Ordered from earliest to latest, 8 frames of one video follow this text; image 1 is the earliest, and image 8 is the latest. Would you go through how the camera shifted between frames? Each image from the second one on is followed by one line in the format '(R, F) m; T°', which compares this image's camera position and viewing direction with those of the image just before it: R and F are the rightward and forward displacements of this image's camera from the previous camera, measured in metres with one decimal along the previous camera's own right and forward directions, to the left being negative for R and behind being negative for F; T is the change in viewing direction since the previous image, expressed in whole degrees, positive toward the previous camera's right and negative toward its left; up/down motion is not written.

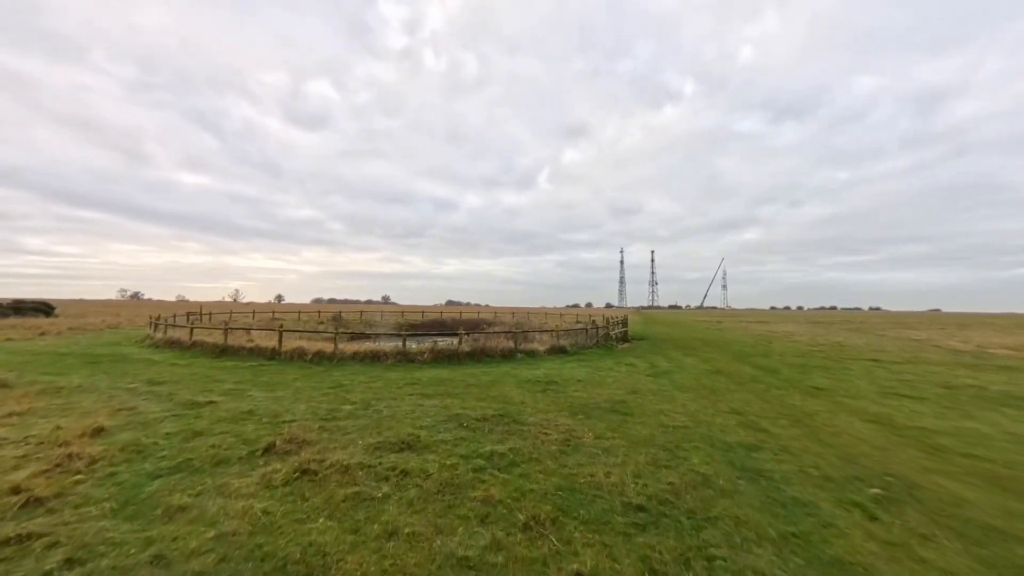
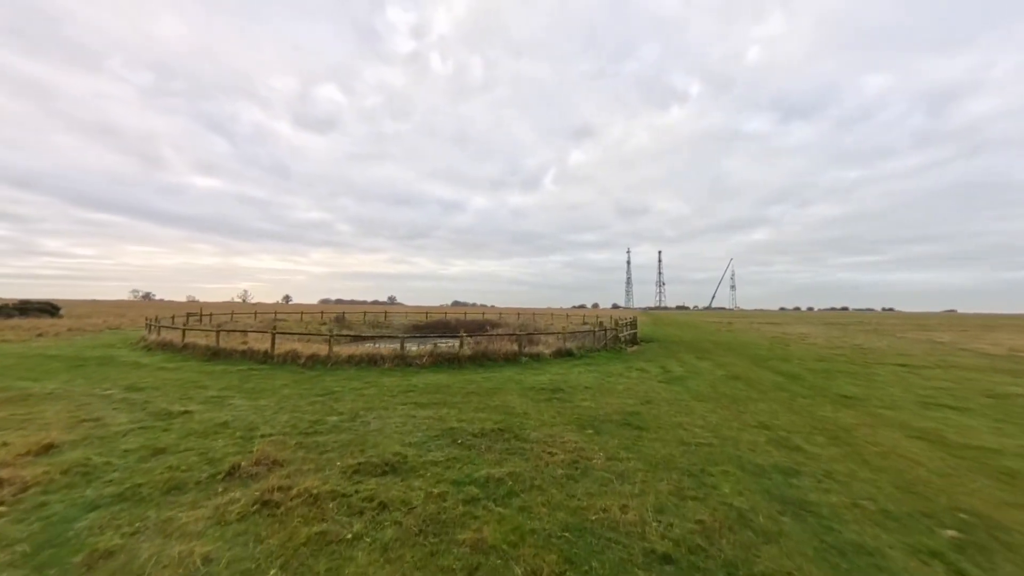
(+0.1, +1.0) m; -1°
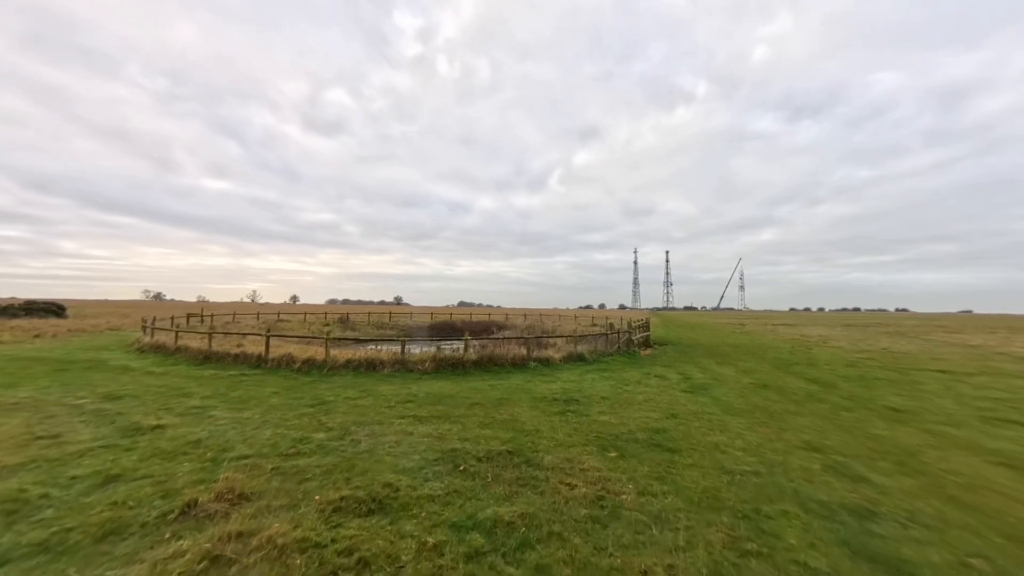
(-0.1, +1.2) m; -1°
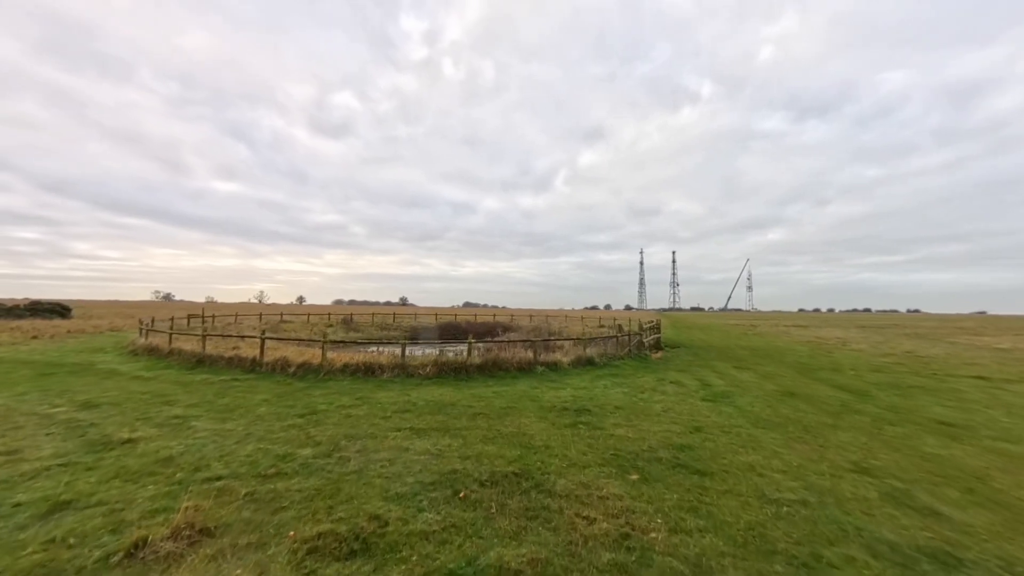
(0.0, +0.9) m; -1°
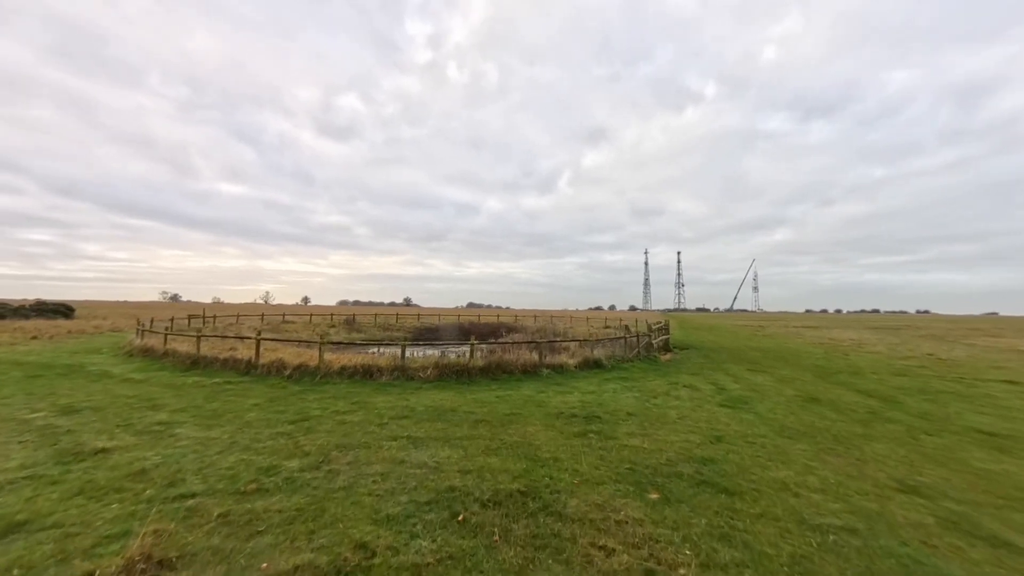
(0.0, +0.7) m; -1°
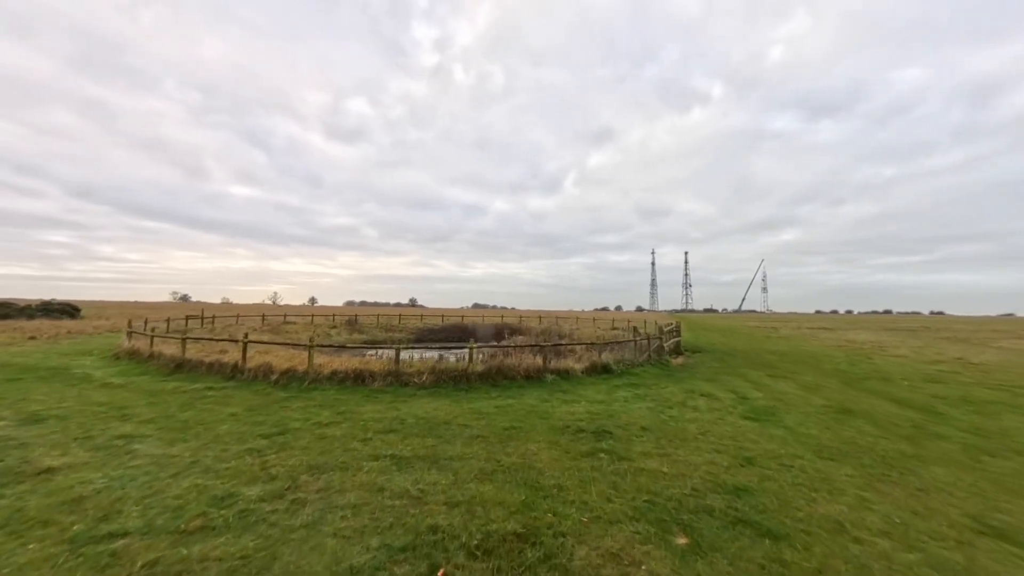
(+0.1, +1.1) m; -1°
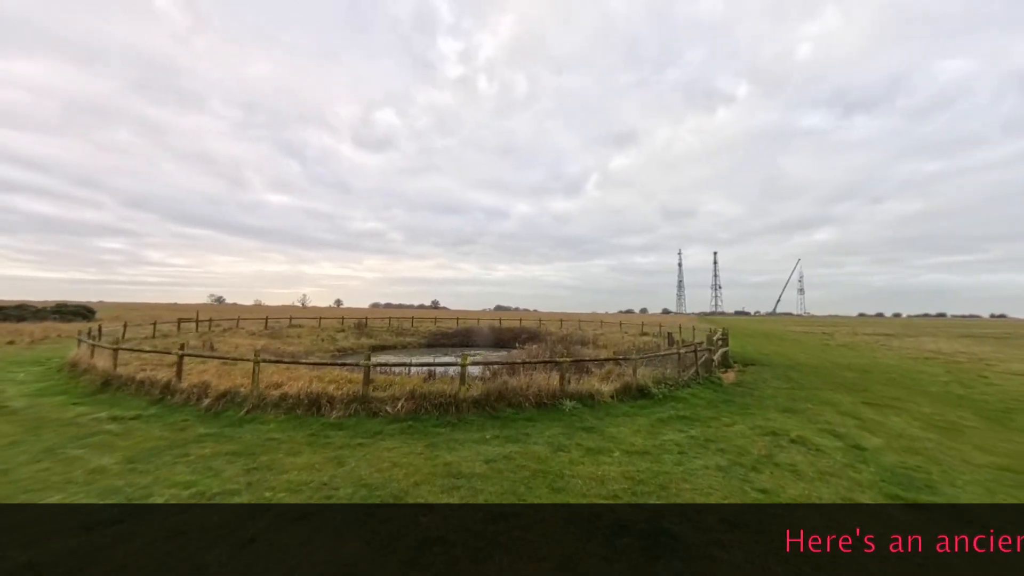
(+0.5, +3.9) m; -3°
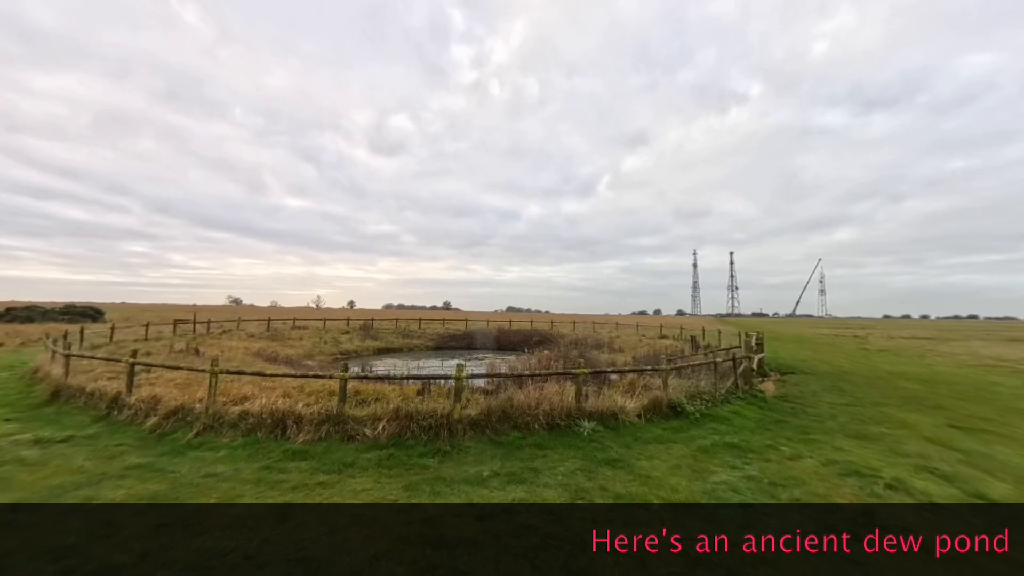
(+0.1, +2.0) m; -2°
